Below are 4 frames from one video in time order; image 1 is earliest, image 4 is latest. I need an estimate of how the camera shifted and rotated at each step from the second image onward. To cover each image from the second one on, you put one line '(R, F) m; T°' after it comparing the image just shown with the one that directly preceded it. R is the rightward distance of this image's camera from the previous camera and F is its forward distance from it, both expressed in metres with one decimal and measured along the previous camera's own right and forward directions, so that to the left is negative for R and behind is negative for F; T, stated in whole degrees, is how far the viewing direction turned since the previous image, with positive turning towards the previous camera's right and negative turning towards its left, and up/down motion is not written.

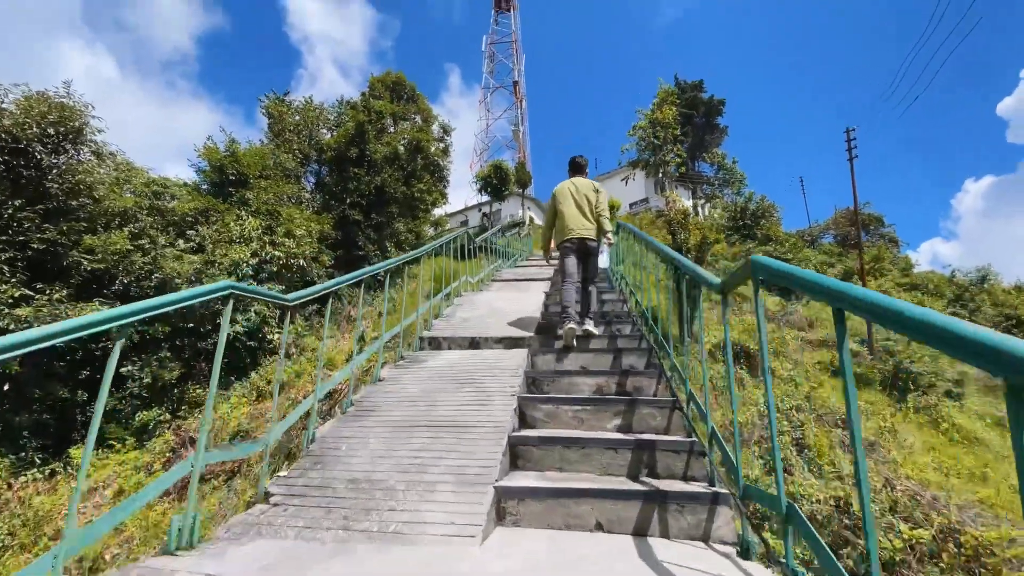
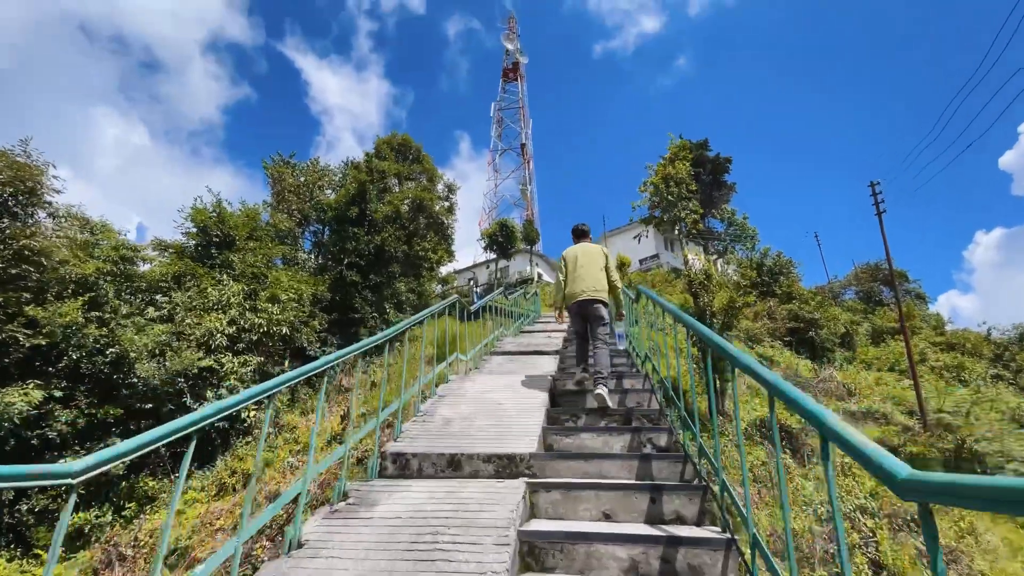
(+0.1, +0.8) m; -1°
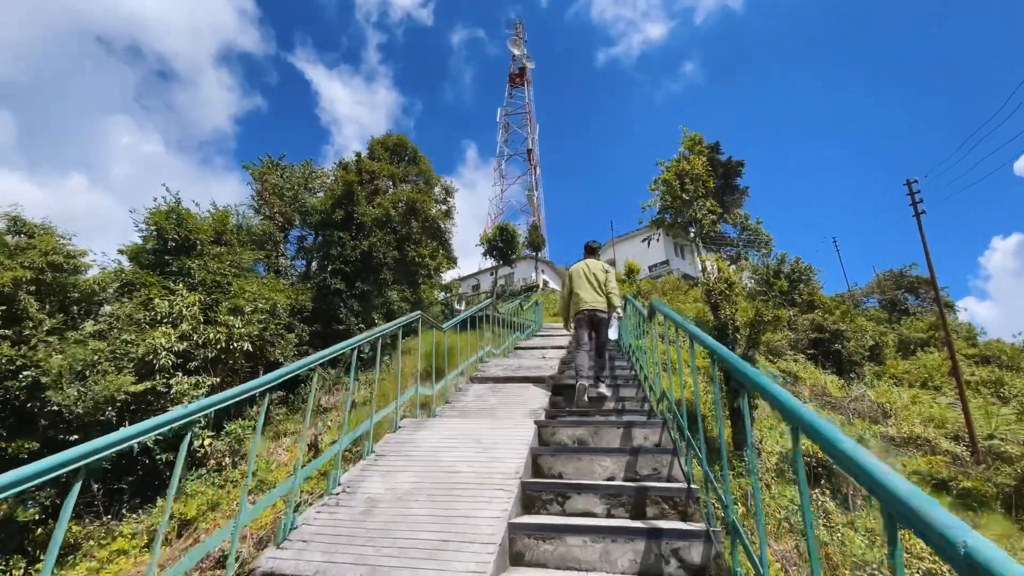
(+0.2, +1.0) m; -1°
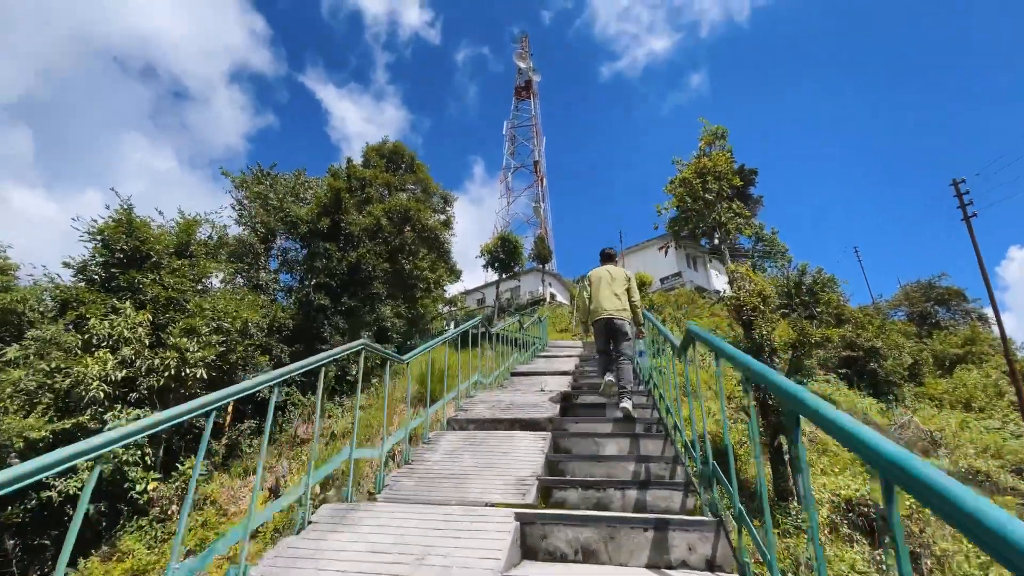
(+0.2, +1.0) m; -1°
